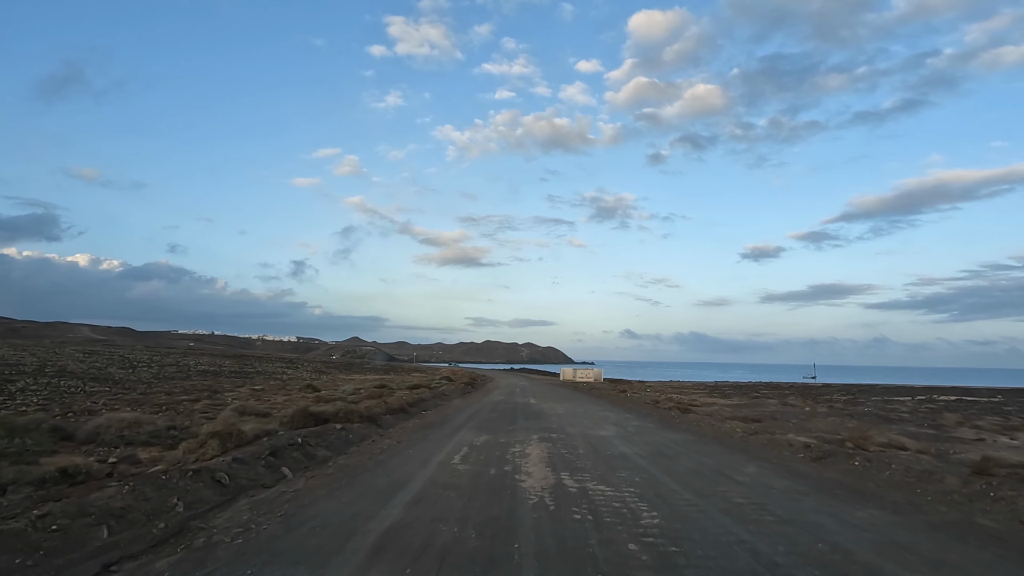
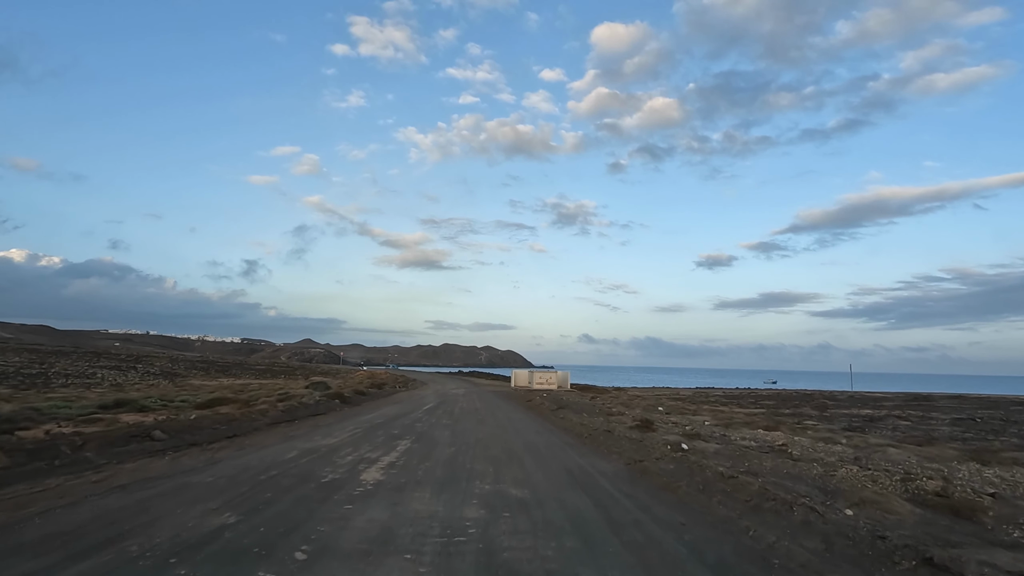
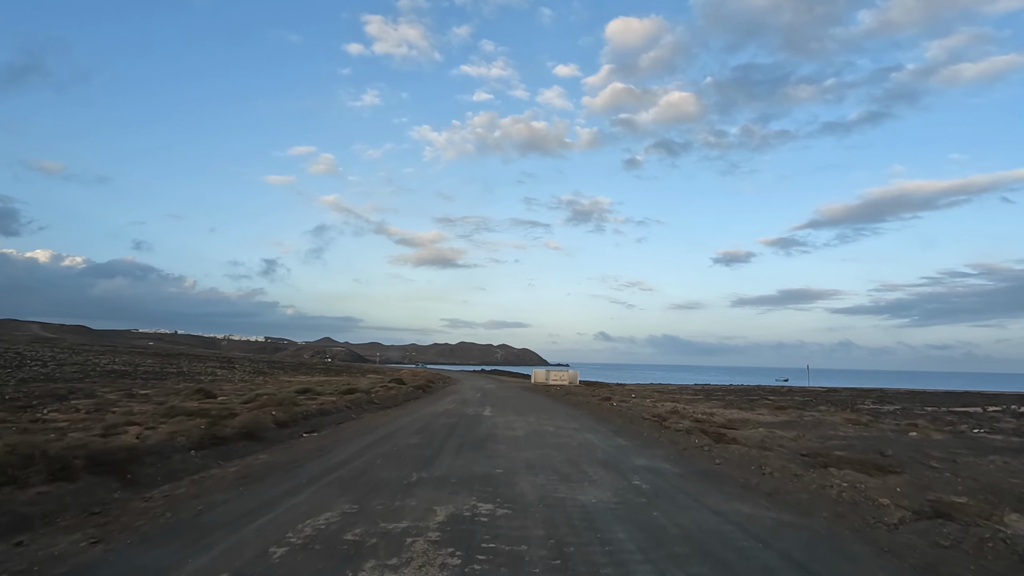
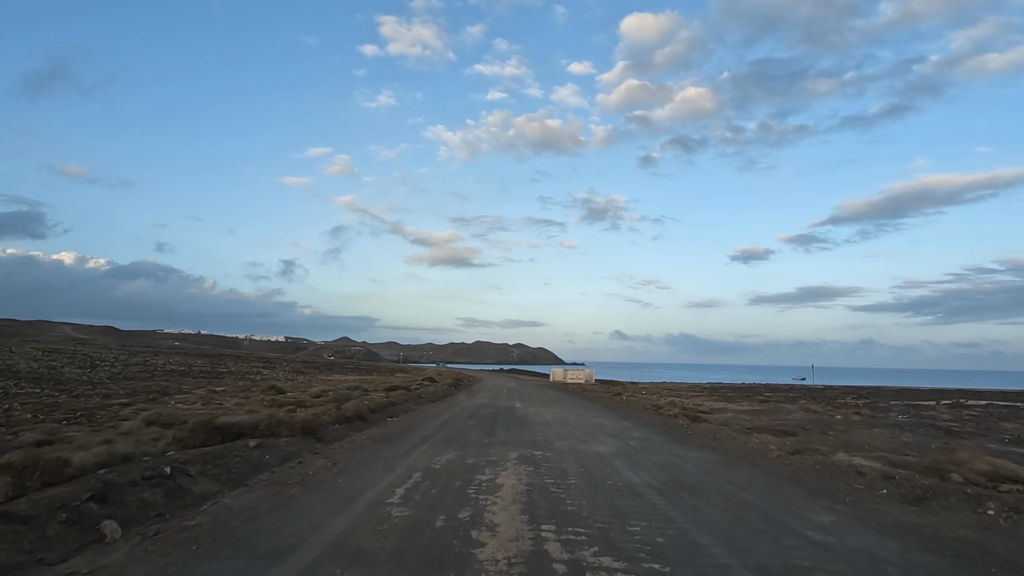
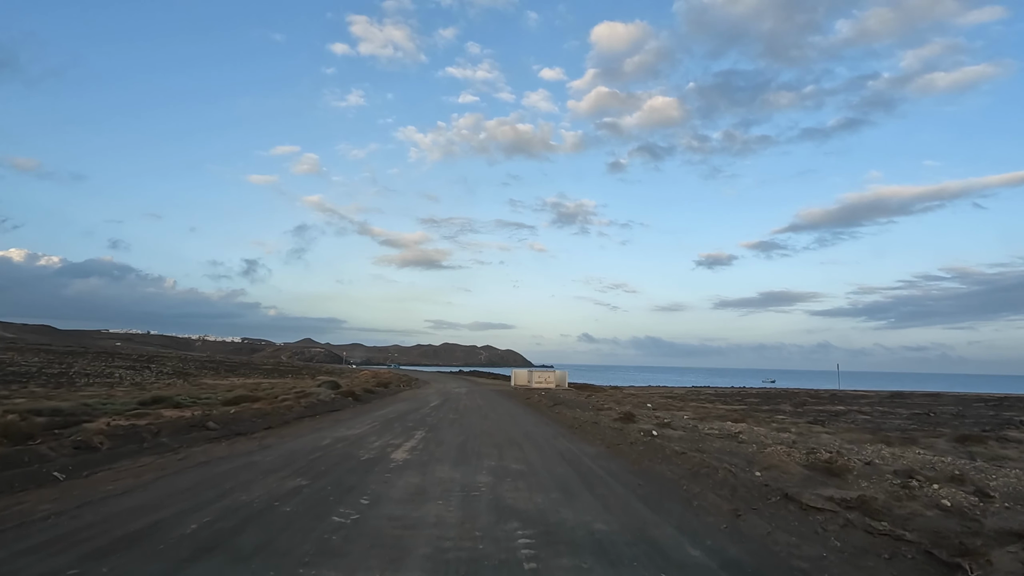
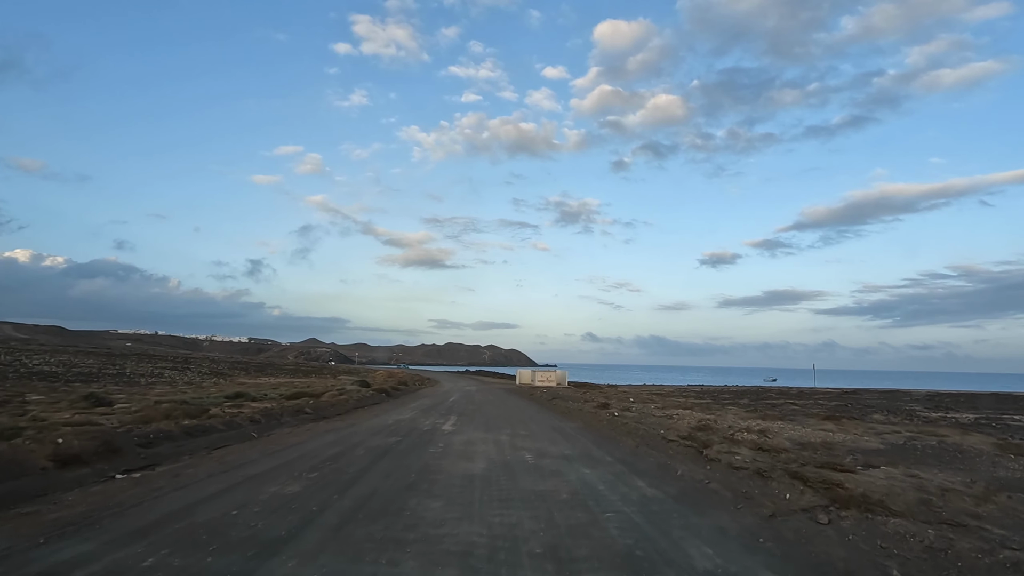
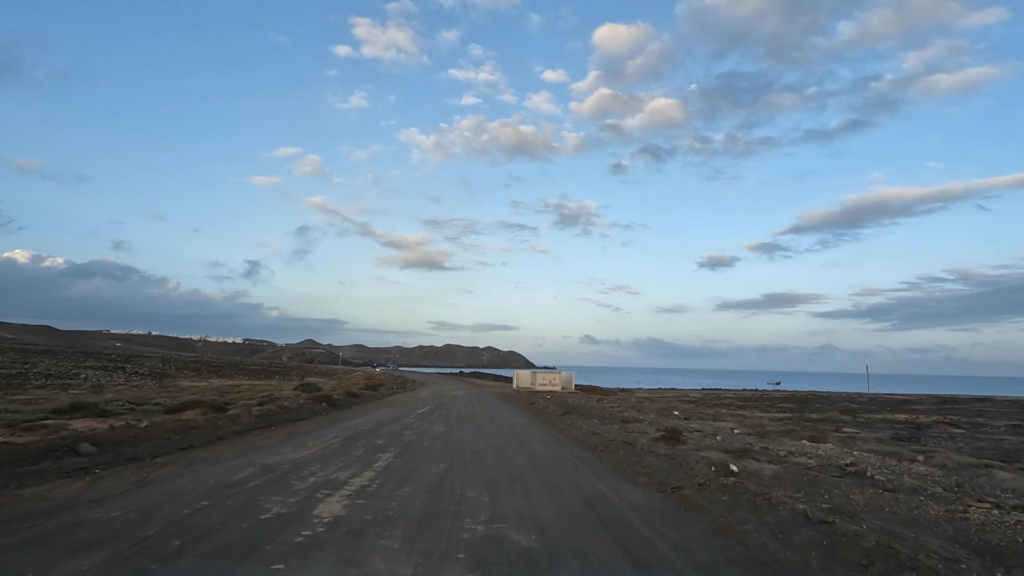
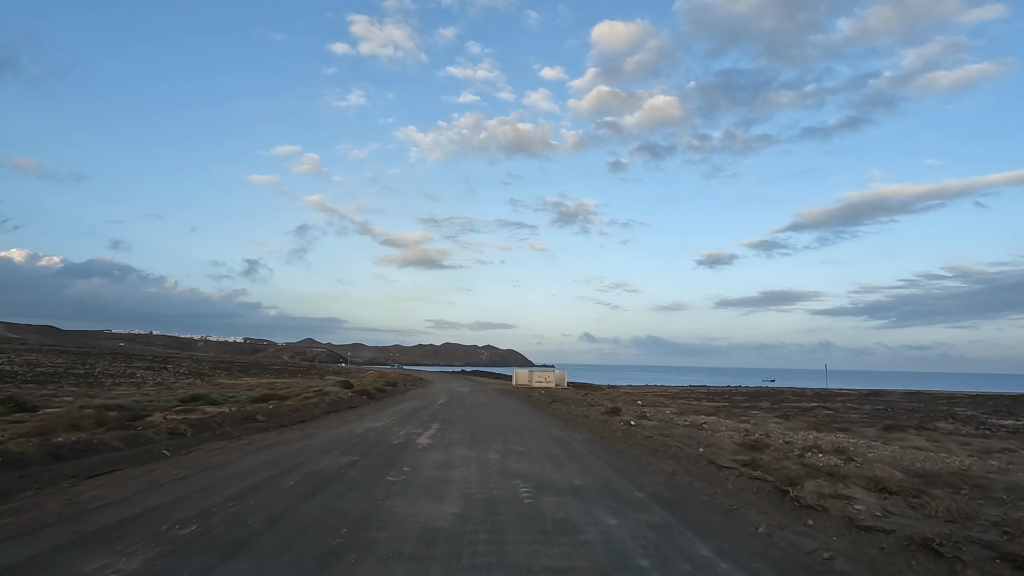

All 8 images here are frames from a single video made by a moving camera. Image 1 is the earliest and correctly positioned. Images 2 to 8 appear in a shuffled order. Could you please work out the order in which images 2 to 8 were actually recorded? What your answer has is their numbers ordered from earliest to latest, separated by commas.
4, 3, 6, 8, 5, 2, 7
